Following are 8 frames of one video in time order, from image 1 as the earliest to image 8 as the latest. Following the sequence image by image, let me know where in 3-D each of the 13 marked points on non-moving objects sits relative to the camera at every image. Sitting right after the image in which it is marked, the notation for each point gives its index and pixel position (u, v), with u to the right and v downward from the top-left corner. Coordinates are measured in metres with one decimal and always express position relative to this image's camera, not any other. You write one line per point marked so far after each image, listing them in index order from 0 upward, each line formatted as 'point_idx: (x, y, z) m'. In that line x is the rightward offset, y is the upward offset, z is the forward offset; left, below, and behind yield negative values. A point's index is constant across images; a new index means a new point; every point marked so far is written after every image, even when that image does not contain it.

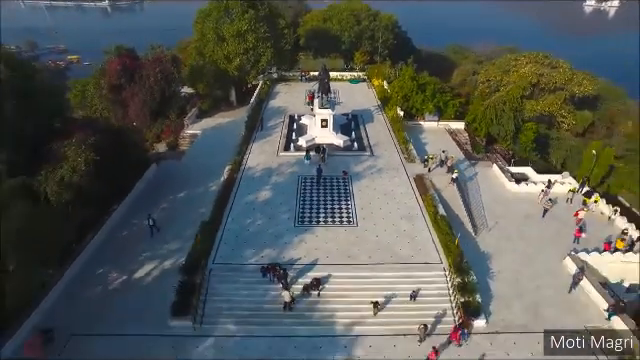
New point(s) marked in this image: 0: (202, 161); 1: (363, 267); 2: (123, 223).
0: (-5.9, +1.0, +19.3) m
1: (+1.3, -2.6, +11.7) m
2: (-7.6, -1.6, +14.7) m
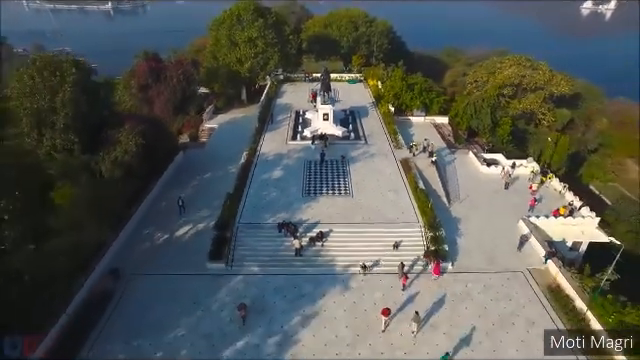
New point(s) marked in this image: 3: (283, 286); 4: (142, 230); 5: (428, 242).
0: (-5.8, +1.9, +22.5) m
1: (+1.5, -1.7, +15.0) m
2: (-7.5, -0.7, +17.9) m
3: (-1.2, -3.6, +13.1) m
4: (-7.4, -2.0, +15.8) m
5: (+4.1, -2.3, +14.4) m
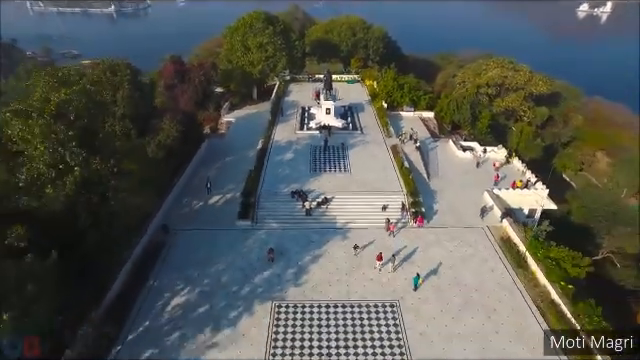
0: (-5.5, +2.9, +26.5) m
1: (+1.7, -0.6, +18.9) m
2: (-7.2, +0.4, +21.9) m
3: (-1.0, -2.5, +17.0) m
4: (-7.1, -0.9, +19.7) m
5: (+4.3, -1.2, +18.4) m
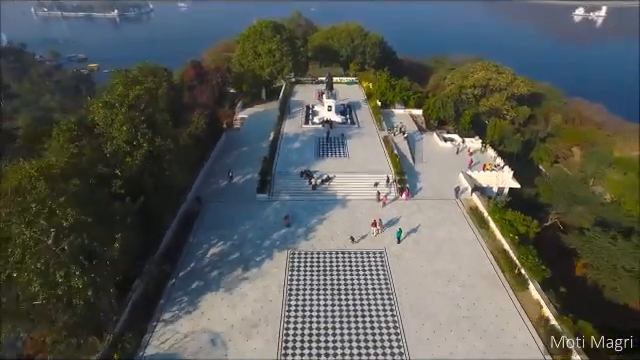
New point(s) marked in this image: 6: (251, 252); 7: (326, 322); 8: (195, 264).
0: (-5.3, +3.9, +30.6) m
1: (+1.9, +0.4, +23.1) m
2: (-7.0, +1.4, +26.0) m
3: (-0.8, -1.4, +21.2) m
4: (-6.9, +0.1, +23.9) m
5: (+4.5, -0.1, +22.5) m
6: (-3.2, -3.4, +18.0) m
7: (+0.3, -5.4, +14.7) m
8: (-5.7, -3.7, +17.2) m
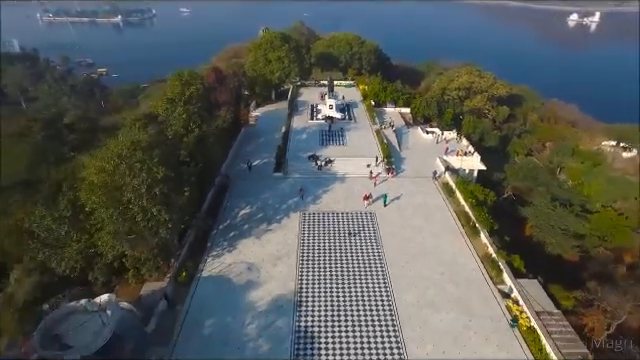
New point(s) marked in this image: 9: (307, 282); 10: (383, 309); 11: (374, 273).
0: (-5.1, +5.2, +36.3) m
1: (+2.2, +1.7, +28.7) m
2: (-6.8, +2.7, +31.7) m
3: (-0.5, -0.1, +26.8) m
4: (-6.6, +1.4, +29.5) m
5: (+4.8, +1.2, +28.1) m
6: (-3.0, -2.0, +23.6) m
7: (+0.6, -4.1, +20.3) m
8: (-5.4, -2.4, +22.8) m
9: (-0.7, -4.9, +18.6) m
10: (+2.9, -5.7, +17.2) m
11: (+2.8, -4.6, +19.3) m
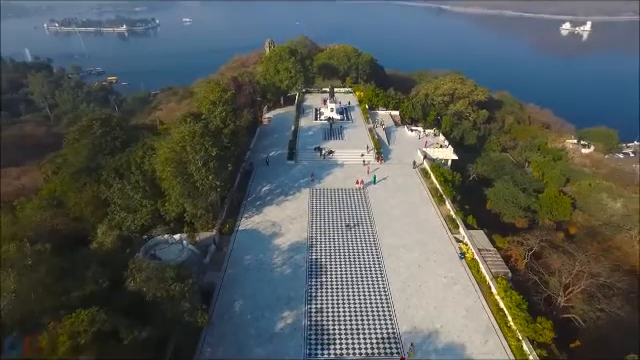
0: (-4.7, +6.2, +43.5) m
1: (+2.5, +2.9, +35.8) m
2: (-6.4, +3.8, +38.7) m
3: (-0.1, +1.1, +33.8) m
4: (-6.3, +2.6, +36.6) m
5: (+5.1, +2.4, +35.2) m
6: (-2.6, -0.7, +30.6) m
7: (+0.9, -2.7, +27.2) m
8: (-5.0, -1.1, +29.8) m
9: (-0.3, -3.5, +25.5) m
10: (+3.3, -4.3, +24.1) m
11: (+3.1, -3.2, +26.2) m
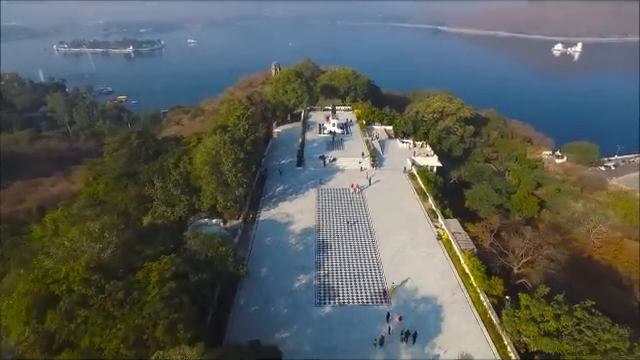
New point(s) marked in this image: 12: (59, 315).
0: (-4.3, +5.5, +49.8) m
1: (+3.0, +2.5, +42.0) m
2: (-6.0, +3.3, +45.0) m
3: (+0.3, +0.8, +40.0) m
4: (-5.9, +2.2, +42.8) m
5: (+5.6, +2.1, +41.4) m
6: (-2.2, -0.9, +36.7) m
7: (+1.4, -2.7, +33.2) m
8: (-4.6, -1.2, +35.8) m
9: (+0.1, -3.4, +31.5) m
10: (+3.7, -4.1, +30.0) m
11: (+3.6, -3.2, +32.2) m
12: (-11.1, -5.8, +16.2) m
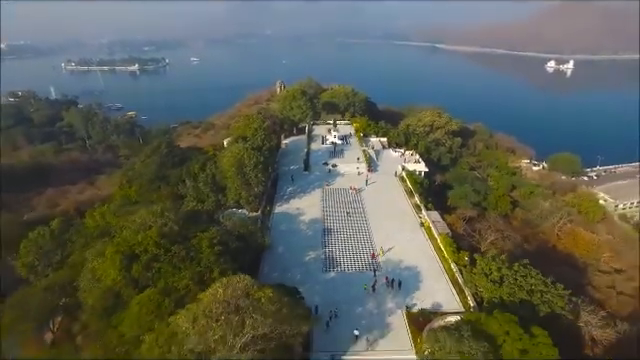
0: (-3.8, +4.7, +56.8) m
1: (+3.4, +2.2, +48.9) m
2: (-5.5, +2.8, +51.9) m
3: (+0.8, +0.5, +46.8) m
4: (-5.4, +1.8, +49.6) m
5: (+6.1, +1.7, +48.2) m
6: (-1.7, -1.0, +43.4) m
7: (+1.8, -2.7, +39.9) m
8: (-4.1, -1.3, +42.6) m
9: (+0.6, -3.4, +38.1) m
10: (+4.2, -4.0, +36.6) m
11: (+4.0, -3.1, +38.8) m
12: (-10.7, -5.1, +22.7) m
